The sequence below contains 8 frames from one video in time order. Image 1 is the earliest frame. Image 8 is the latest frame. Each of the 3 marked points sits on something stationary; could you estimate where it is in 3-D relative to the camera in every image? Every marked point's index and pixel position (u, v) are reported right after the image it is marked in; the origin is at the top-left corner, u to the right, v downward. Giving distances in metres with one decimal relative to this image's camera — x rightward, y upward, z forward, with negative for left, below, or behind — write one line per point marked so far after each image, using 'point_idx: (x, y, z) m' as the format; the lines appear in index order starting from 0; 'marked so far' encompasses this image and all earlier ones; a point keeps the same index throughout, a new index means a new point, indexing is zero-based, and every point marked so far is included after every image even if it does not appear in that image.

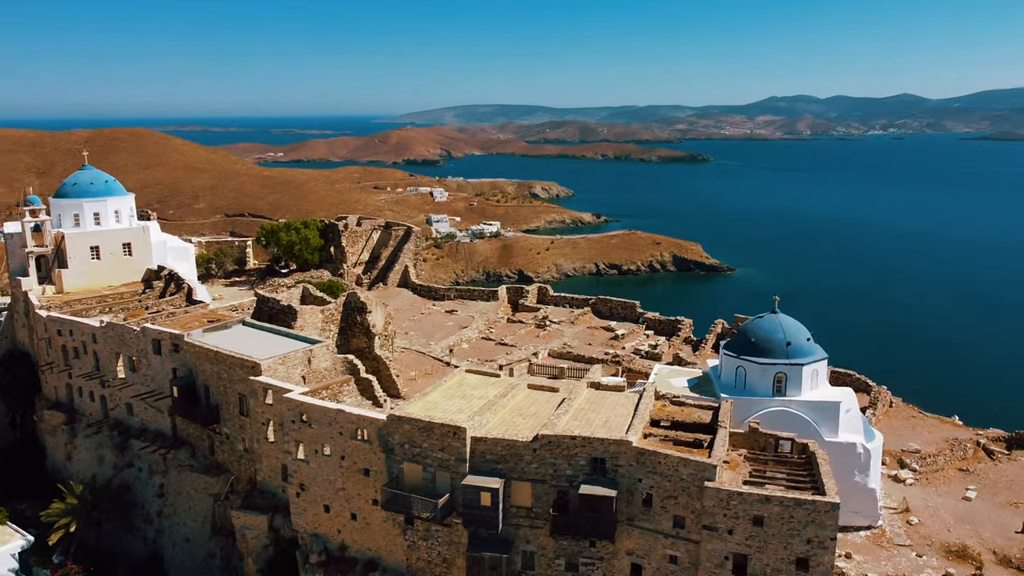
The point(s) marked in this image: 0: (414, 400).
0: (-2.0, -2.2, +16.1) m
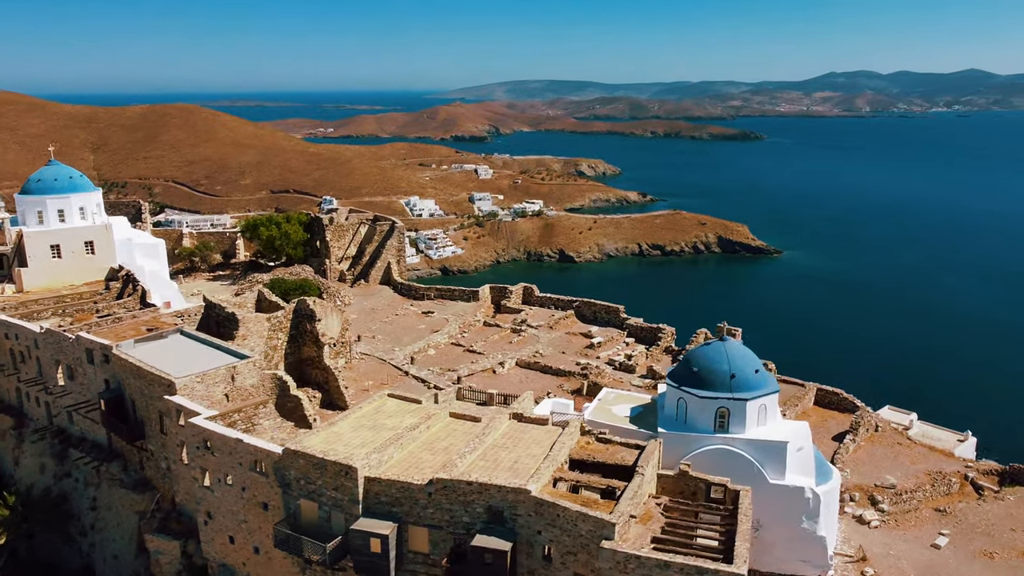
0: (-3.6, -2.7, +15.1) m
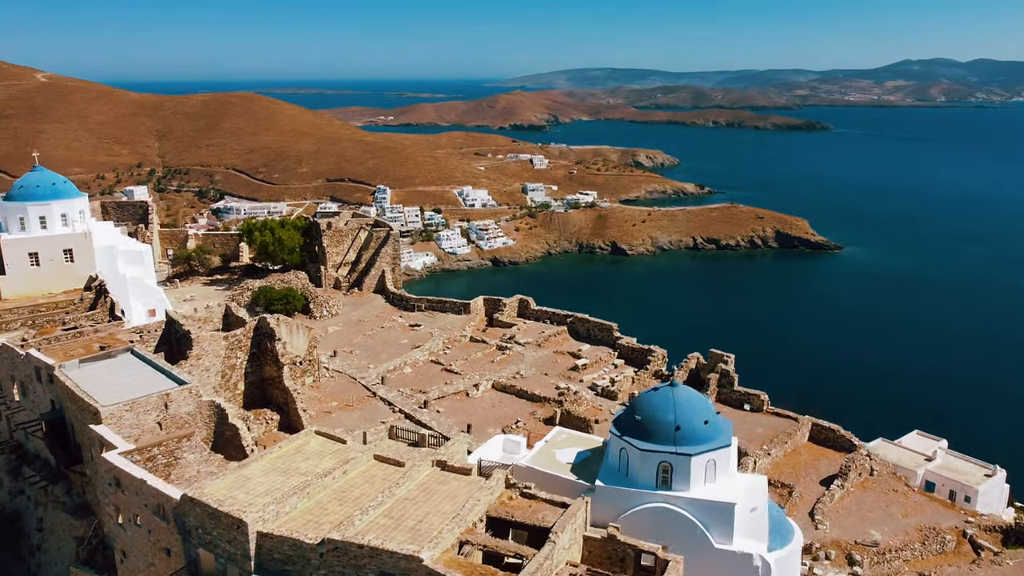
0: (-5.0, -3.3, +14.2) m
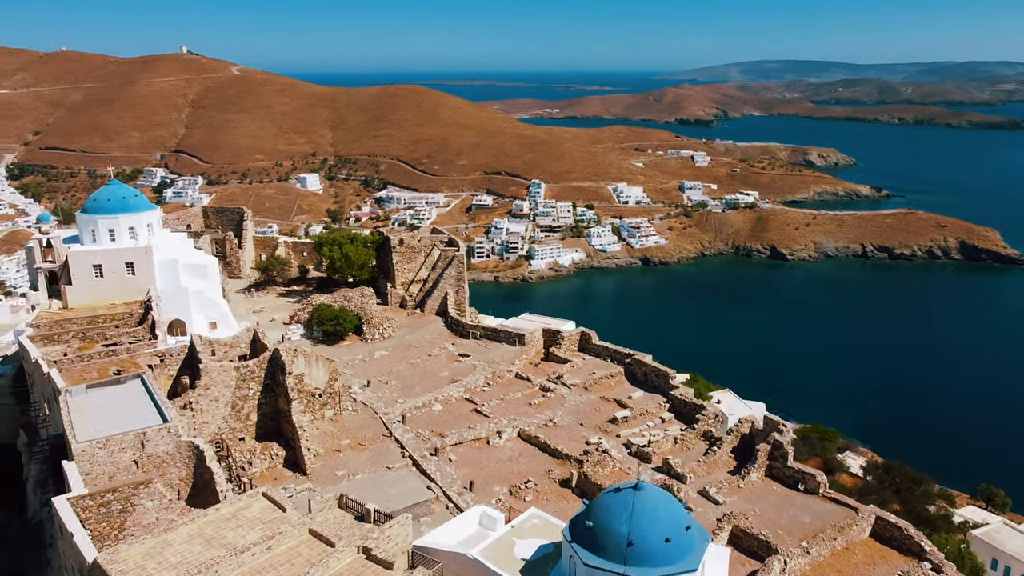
0: (-6.1, -4.2, +13.5) m
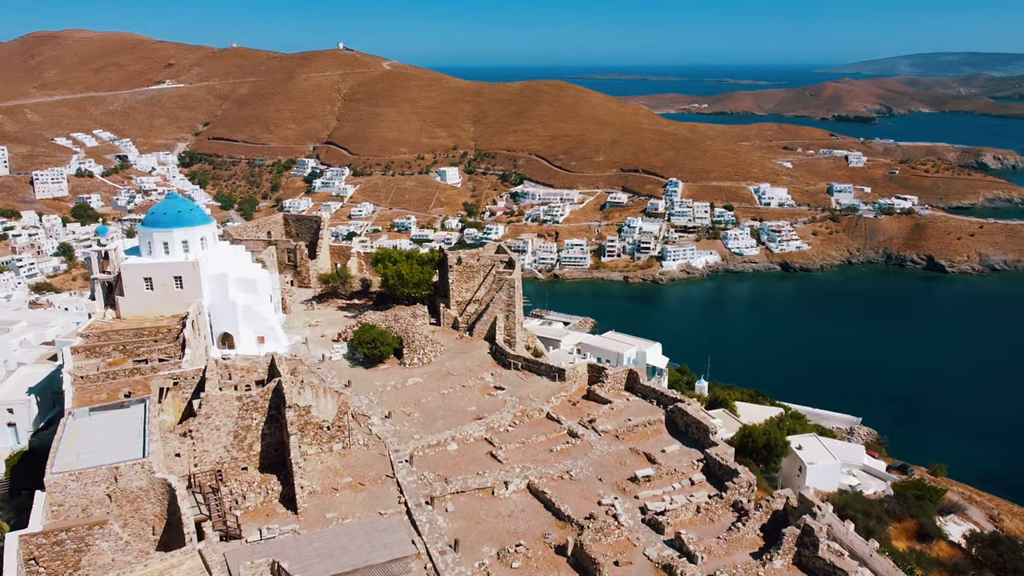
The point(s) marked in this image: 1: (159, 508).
0: (-7.2, -5.0, +13.2) m
1: (-7.5, -4.7, +17.2) m
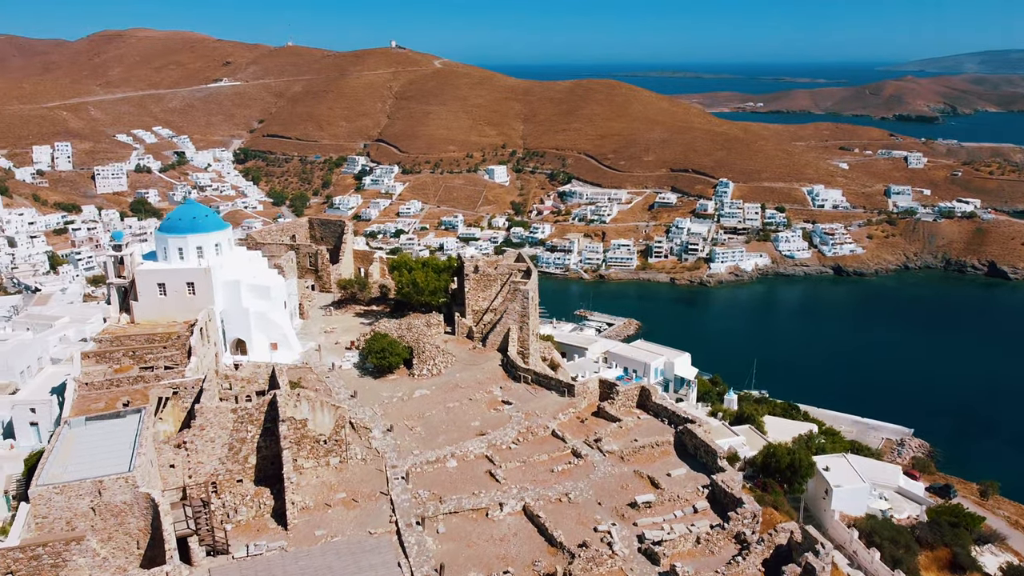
0: (-7.8, -5.3, +13.0) m
1: (-7.8, -5.0, +17.2) m
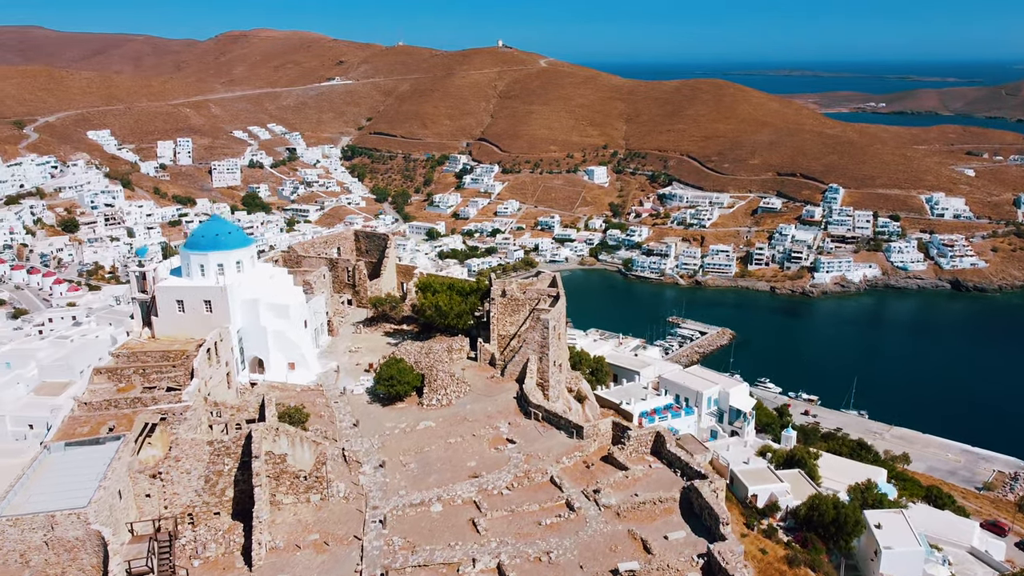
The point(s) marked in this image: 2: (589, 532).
0: (-9.2, -5.9, +12.8) m
1: (-8.7, -5.7, +16.9) m
2: (+1.9, -6.0, +19.8) m
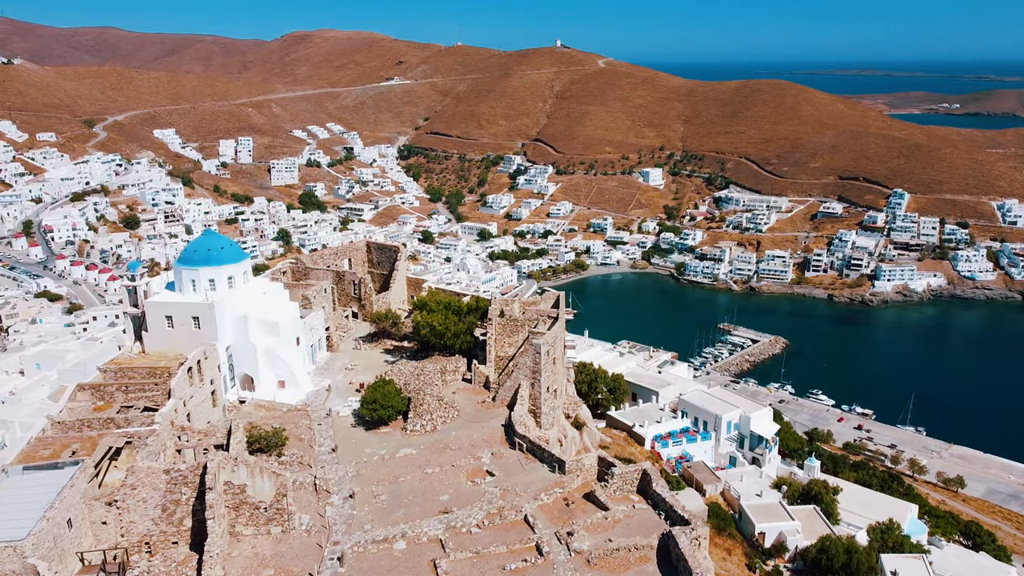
0: (-10.6, -6.5, +12.5) m
1: (-9.8, -6.2, +16.5) m
2: (+1.0, -6.8, +18.7) m
